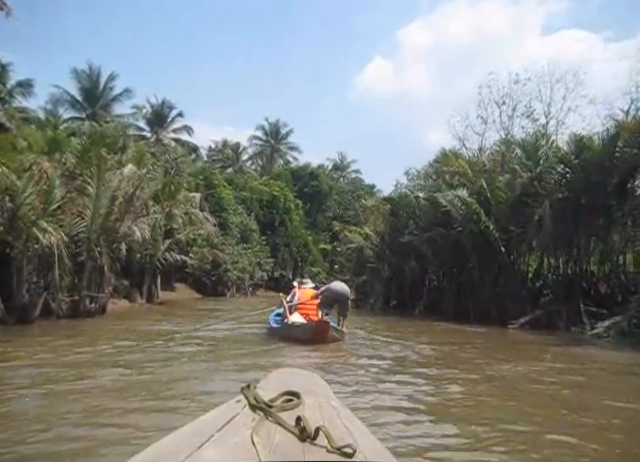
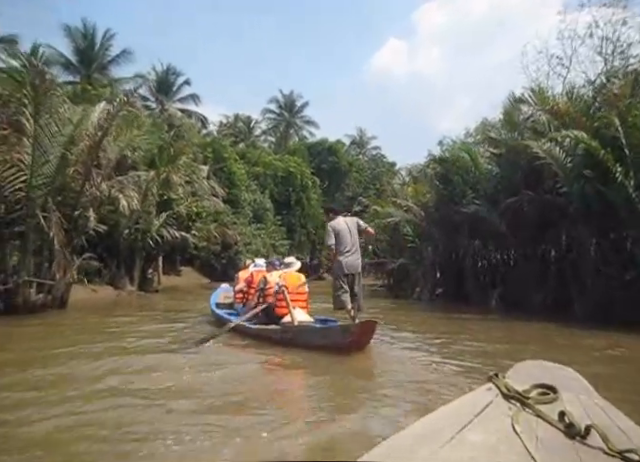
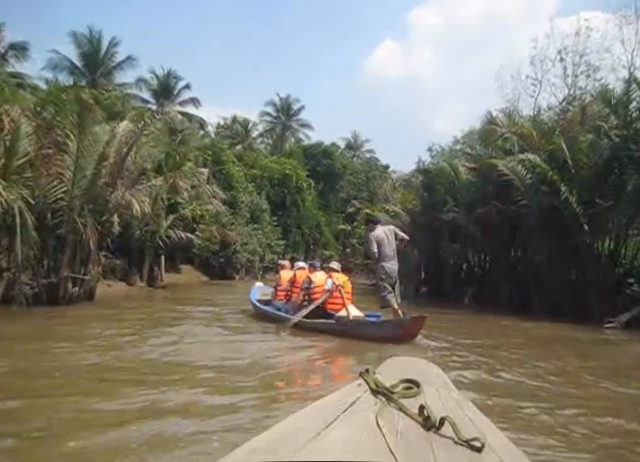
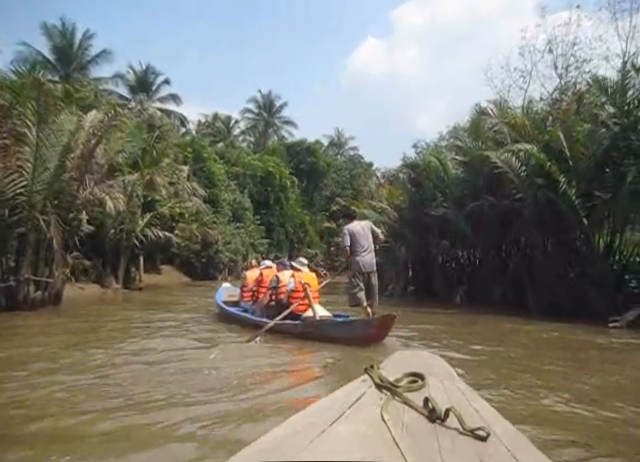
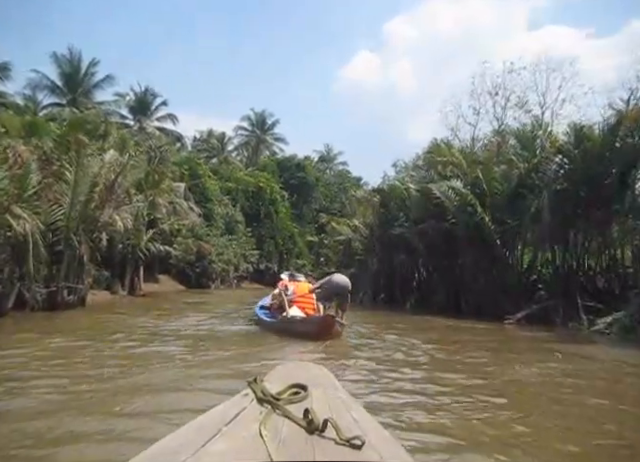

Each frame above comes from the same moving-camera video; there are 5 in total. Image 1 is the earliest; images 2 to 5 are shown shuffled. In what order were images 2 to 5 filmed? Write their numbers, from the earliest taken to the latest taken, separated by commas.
5, 3, 4, 2
